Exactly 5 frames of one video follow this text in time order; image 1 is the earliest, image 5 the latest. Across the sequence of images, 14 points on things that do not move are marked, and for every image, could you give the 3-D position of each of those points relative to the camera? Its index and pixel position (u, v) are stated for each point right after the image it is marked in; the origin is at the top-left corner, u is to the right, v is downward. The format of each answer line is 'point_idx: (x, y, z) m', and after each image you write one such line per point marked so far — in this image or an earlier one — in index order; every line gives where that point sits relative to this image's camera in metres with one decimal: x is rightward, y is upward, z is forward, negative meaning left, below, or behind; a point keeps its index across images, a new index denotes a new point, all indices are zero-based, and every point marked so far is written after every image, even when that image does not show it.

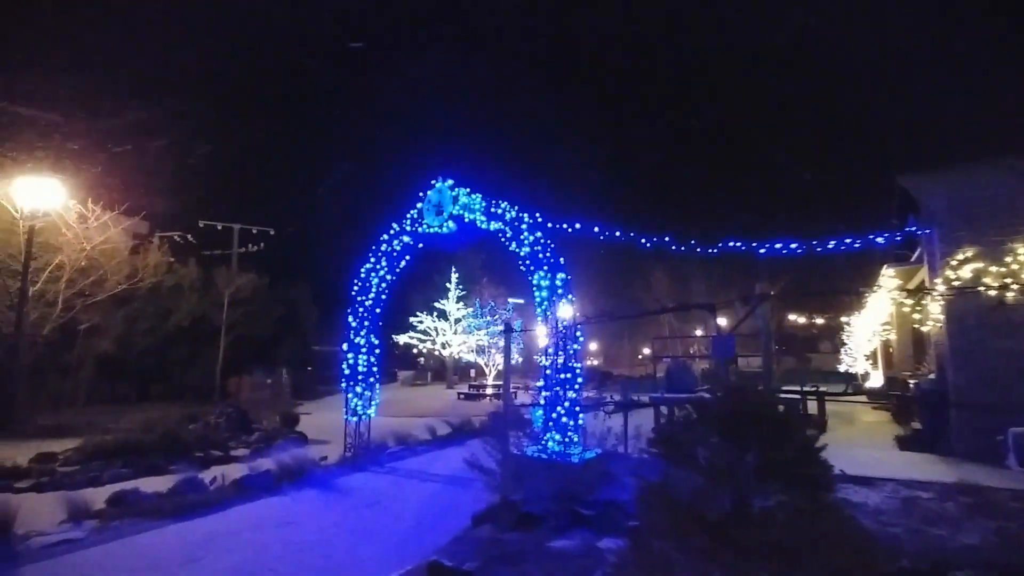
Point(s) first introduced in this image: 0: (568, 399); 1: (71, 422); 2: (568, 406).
0: (+0.5, -1.0, +6.3) m
1: (-11.1, -3.4, +17.8) m
2: (+0.5, -1.1, +6.3) m
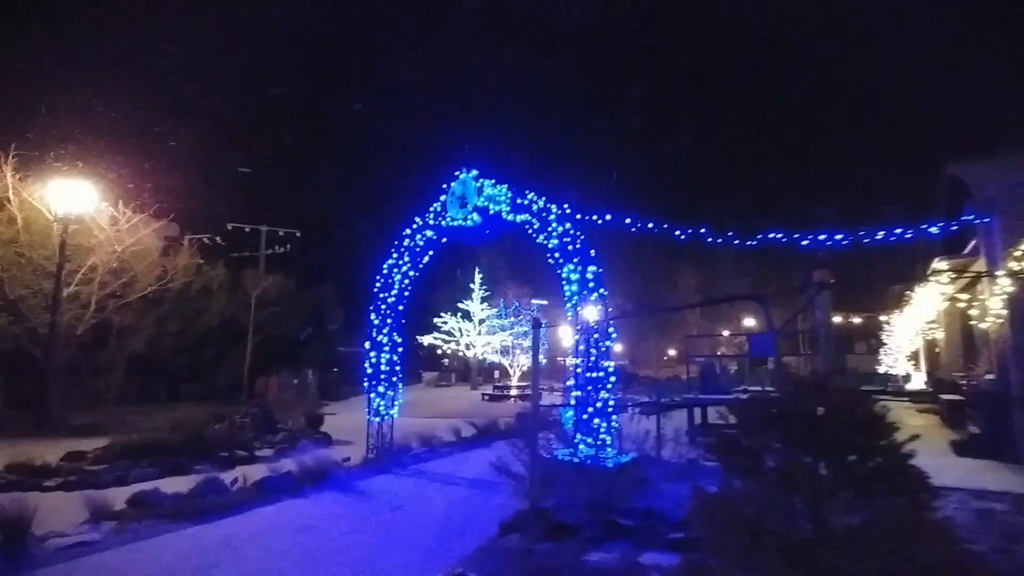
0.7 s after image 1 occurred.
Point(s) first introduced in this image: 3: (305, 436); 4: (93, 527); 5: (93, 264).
0: (+0.8, -1.0, +6.1) m
1: (-10.5, -3.4, +17.9) m
2: (+0.8, -1.0, +6.0) m
3: (-4.2, -3.0, +14.0) m
4: (-3.6, -2.0, +6.0) m
5: (-10.9, +0.6, +18.2) m
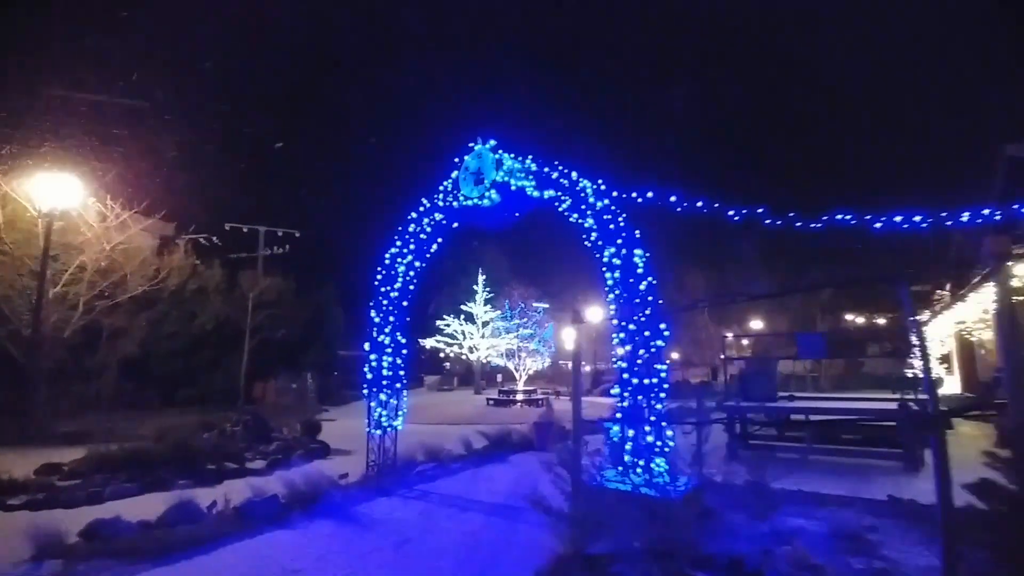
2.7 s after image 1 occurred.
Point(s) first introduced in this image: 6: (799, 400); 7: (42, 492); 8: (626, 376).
0: (+1.0, -0.9, +5.0) m
1: (-10.2, -3.4, +16.9) m
2: (+1.0, -0.9, +5.0) m
3: (-3.9, -2.9, +13.0) m
4: (-3.4, -2.0, +4.9) m
5: (-10.7, +0.6, +17.2) m
6: (+4.2, -1.7, +10.3) m
7: (-6.4, -2.8, +9.6) m
8: (+0.8, -0.7, +5.1) m
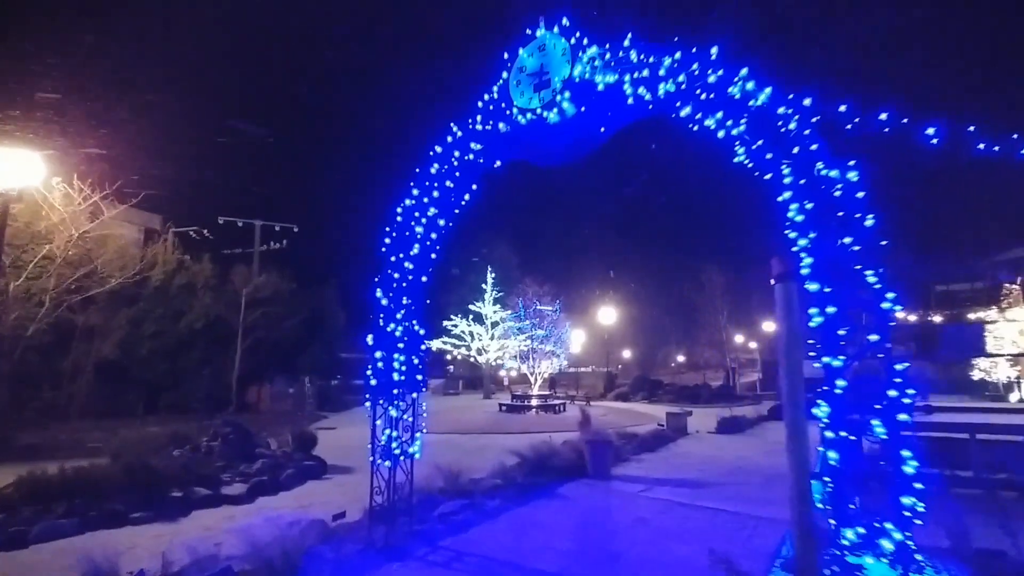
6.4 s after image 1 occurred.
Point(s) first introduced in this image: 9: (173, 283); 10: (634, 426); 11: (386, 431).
0: (+1.5, -0.6, +2.8) m
1: (-9.7, -3.2, +14.7) m
2: (+1.5, -0.7, +2.8) m
3: (-3.4, -2.7, +10.7) m
4: (-2.9, -1.7, +2.7) m
5: (-10.1, +0.8, +15.0) m
6: (+4.7, -1.4, +8.0) m
7: (-5.9, -2.6, +7.3) m
8: (+1.3, -0.4, +2.9) m
9: (-9.6, +0.1, +19.6) m
10: (+2.4, -2.7, +13.9) m
11: (-1.0, -1.1, +5.3) m
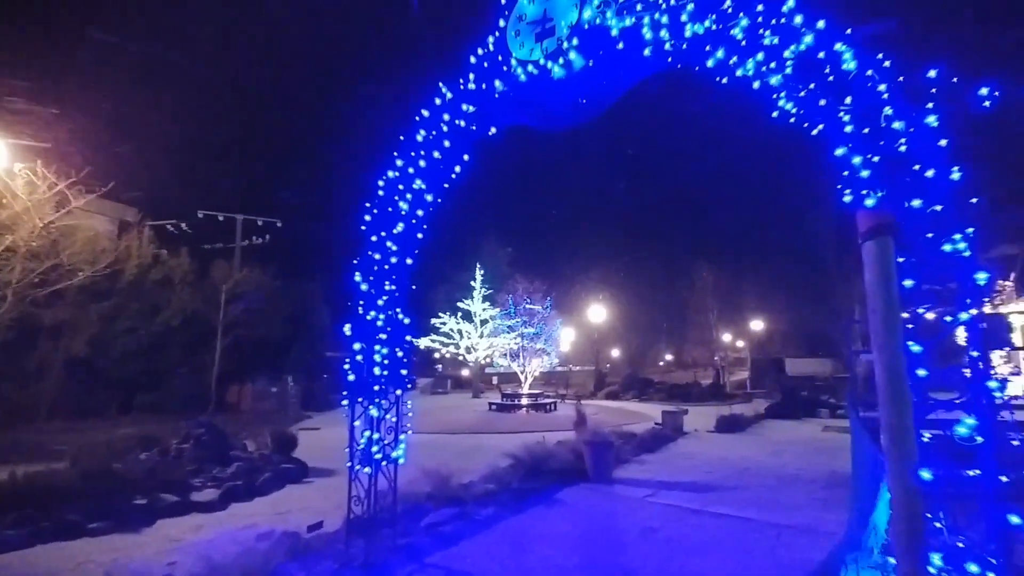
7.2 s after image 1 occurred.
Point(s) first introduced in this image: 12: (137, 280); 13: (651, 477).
0: (+1.5, -0.5, +2.2) m
1: (-9.9, -3.1, +13.9) m
2: (+1.5, -0.6, +2.2) m
3: (-3.5, -2.6, +10.1) m
4: (-2.9, -1.6, +2.1) m
5: (-10.3, +0.9, +14.2) m
6: (+4.7, -1.3, +7.5) m
7: (-6.0, -2.5, +6.6) m
8: (+1.3, -0.3, +2.3) m
9: (-9.9, +0.3, +18.8) m
10: (+2.3, -2.6, +13.3) m
11: (-1.0, -0.9, +4.7) m
12: (-10.0, +0.2, +18.6) m
13: (+1.5, -2.0, +7.4) m
